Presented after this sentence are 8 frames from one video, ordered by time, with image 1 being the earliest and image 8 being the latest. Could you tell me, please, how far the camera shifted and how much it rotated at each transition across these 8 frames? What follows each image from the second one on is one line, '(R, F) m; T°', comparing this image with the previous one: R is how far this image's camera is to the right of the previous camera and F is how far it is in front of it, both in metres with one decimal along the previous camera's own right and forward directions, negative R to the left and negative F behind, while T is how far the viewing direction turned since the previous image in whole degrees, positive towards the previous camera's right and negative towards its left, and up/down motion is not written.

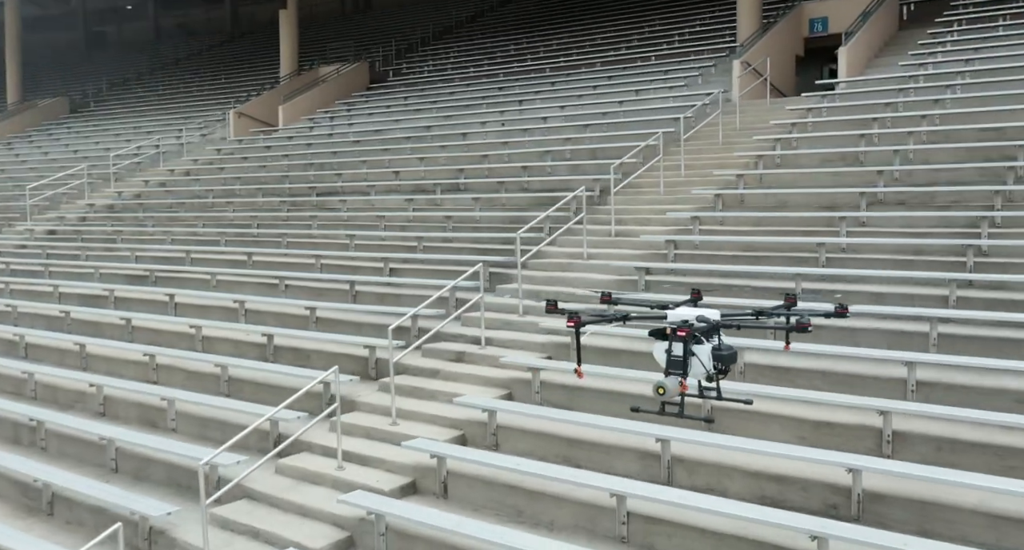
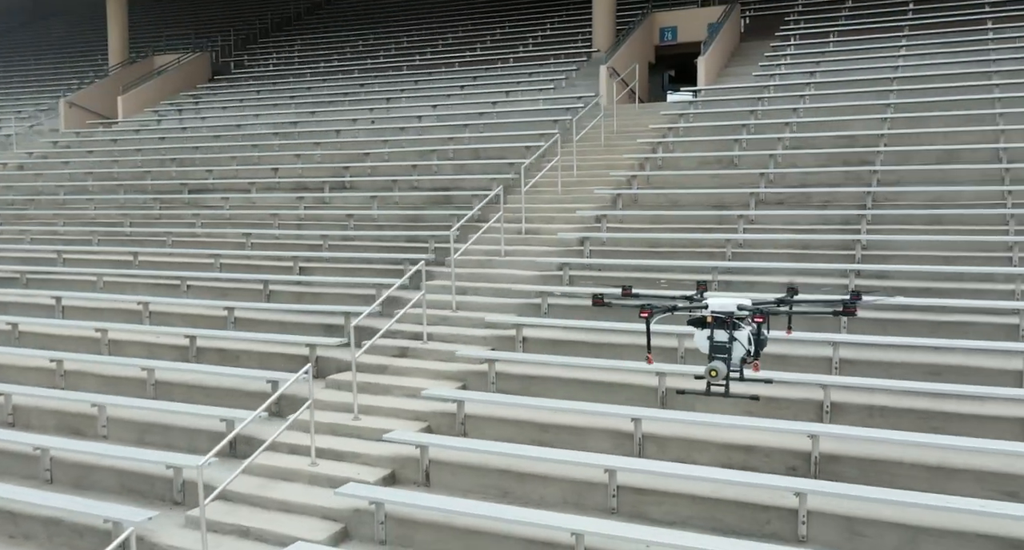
(-0.9, -0.2) m; +12°
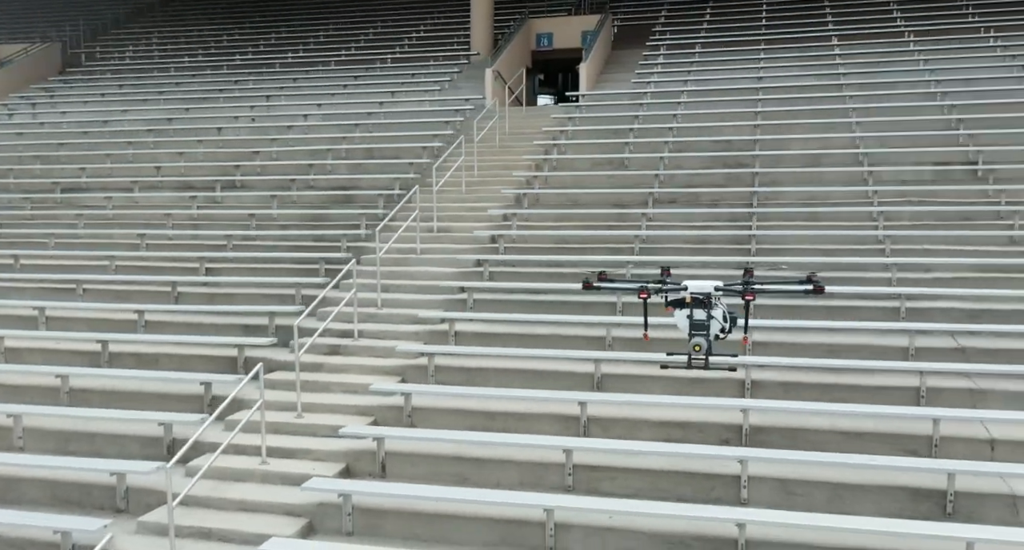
(-0.6, -0.2) m; +10°
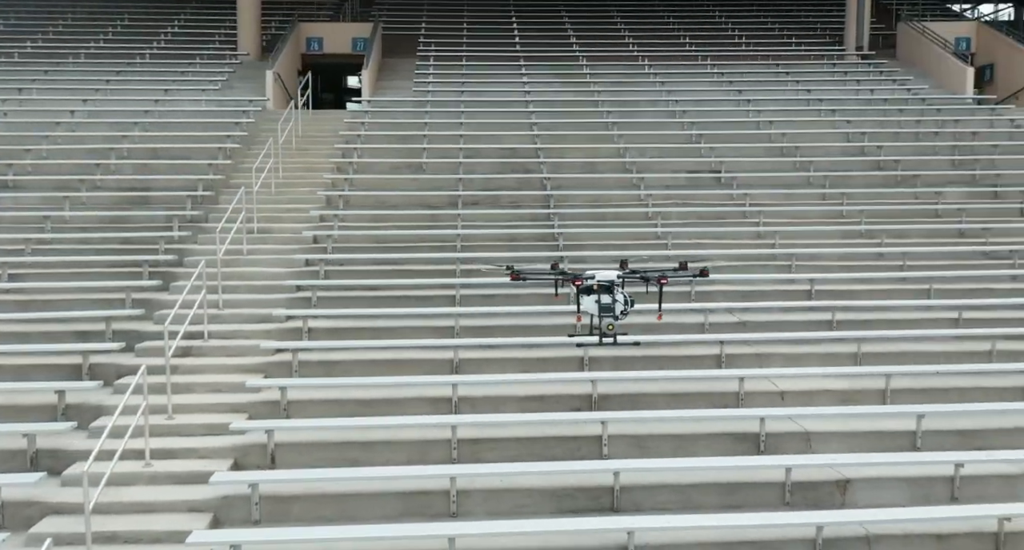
(-1.1, -0.5) m; +18°
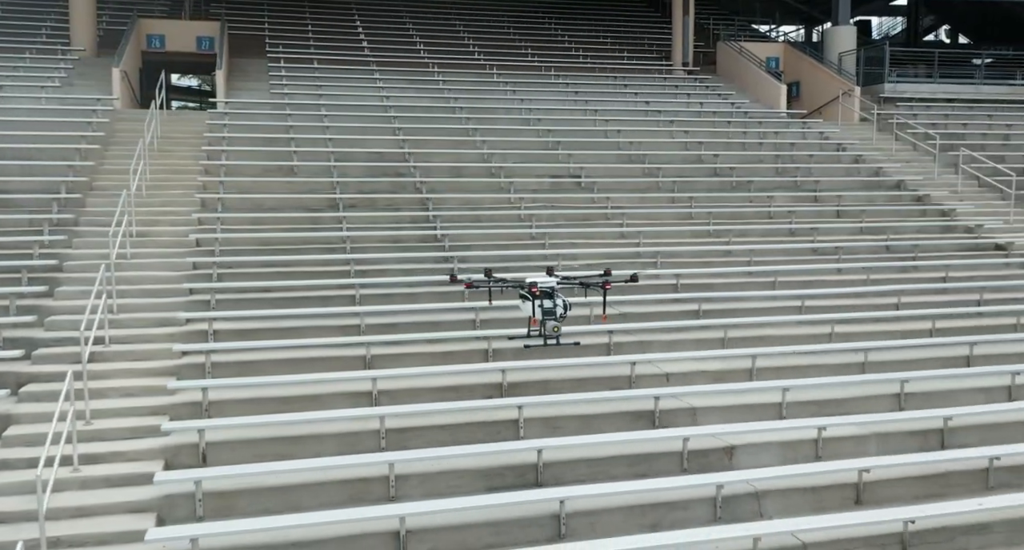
(-0.8, -0.4) m; +12°
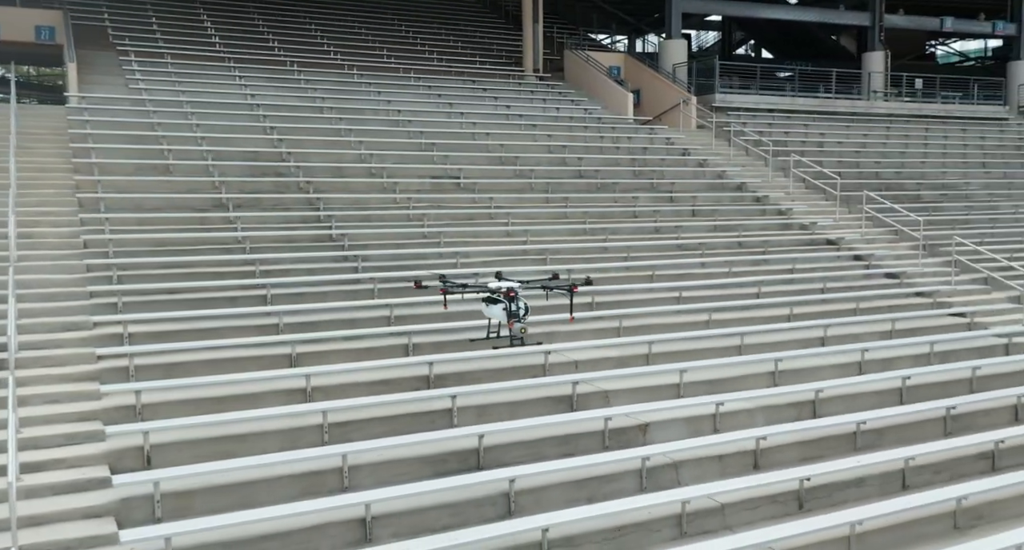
(-0.9, -0.3) m; +12°
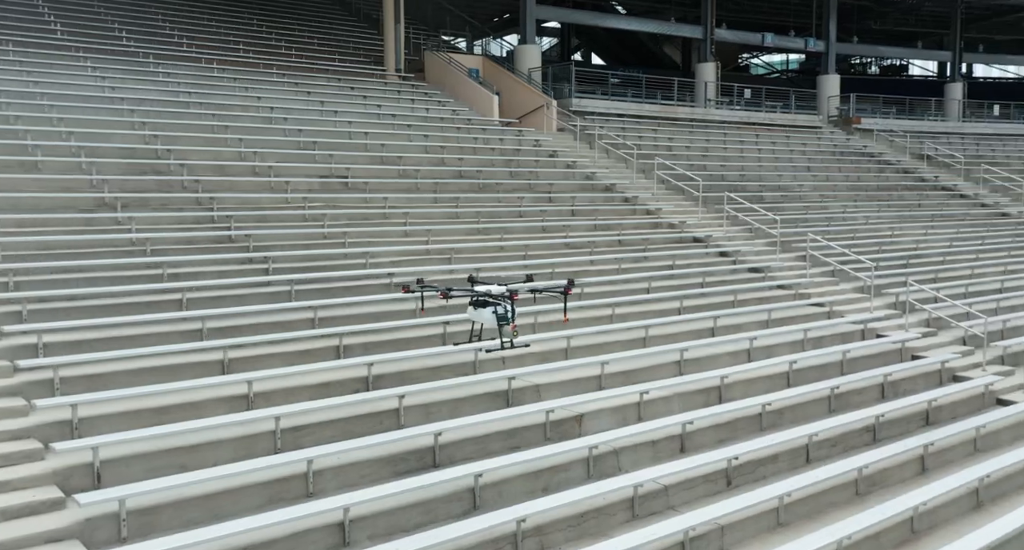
(-1.0, 0.0) m; +12°
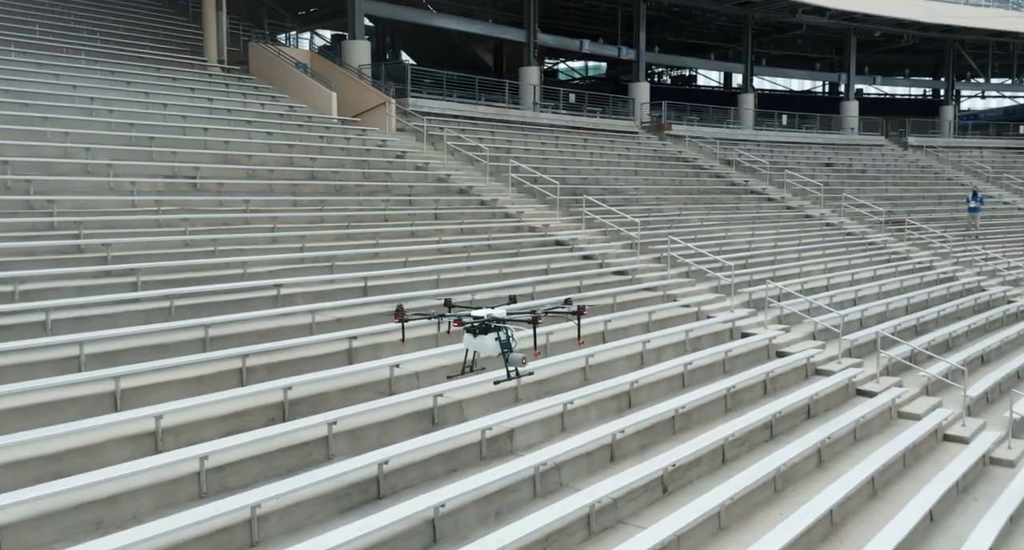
(-1.1, +0.6) m; +14°
